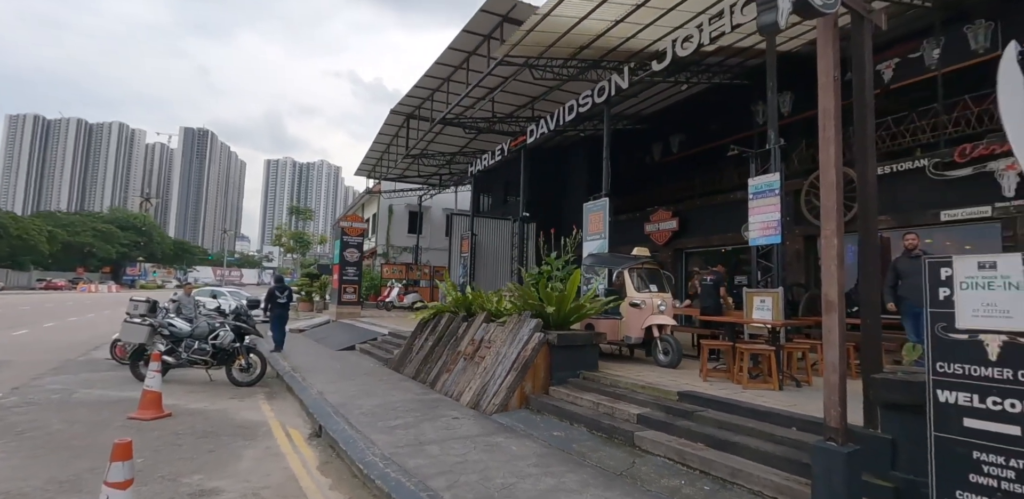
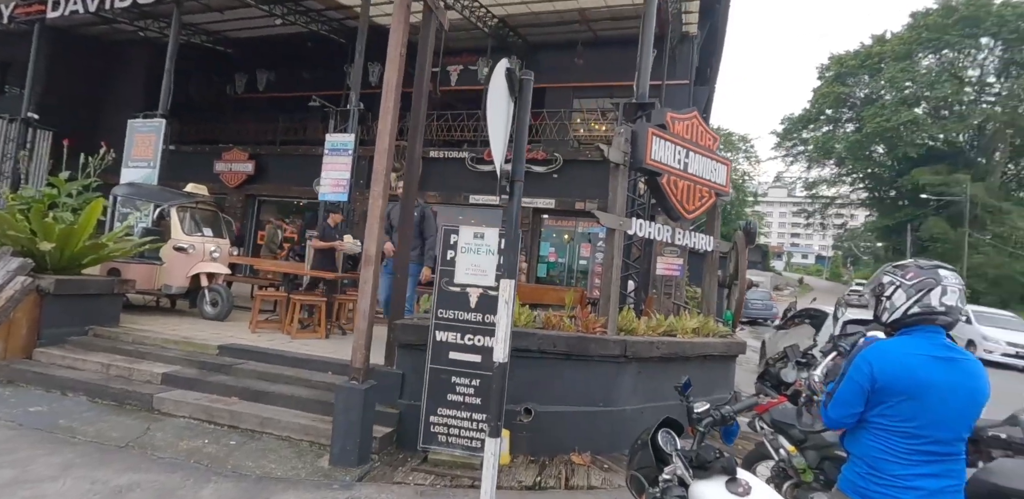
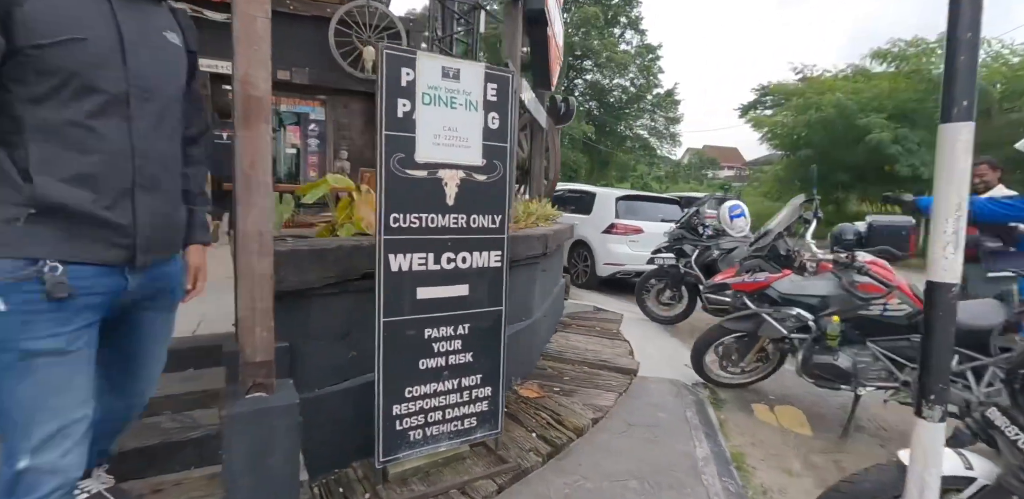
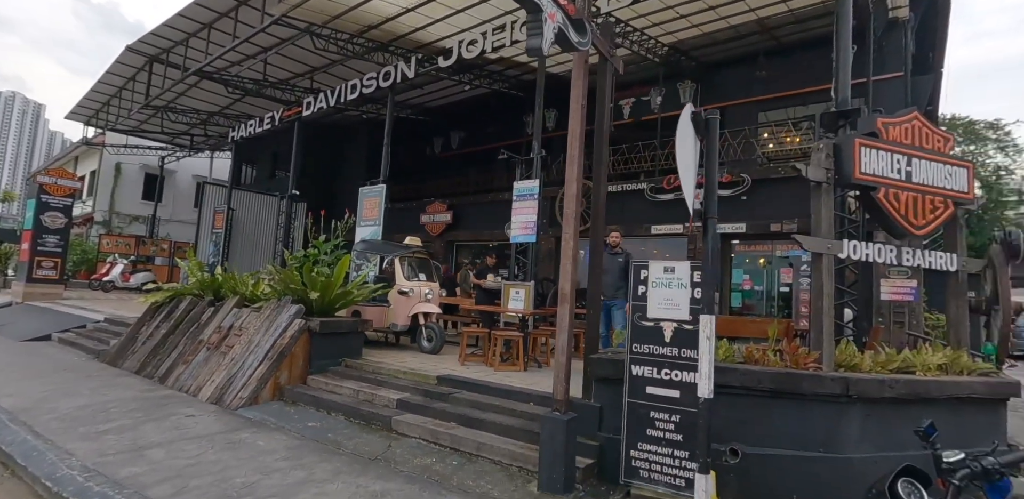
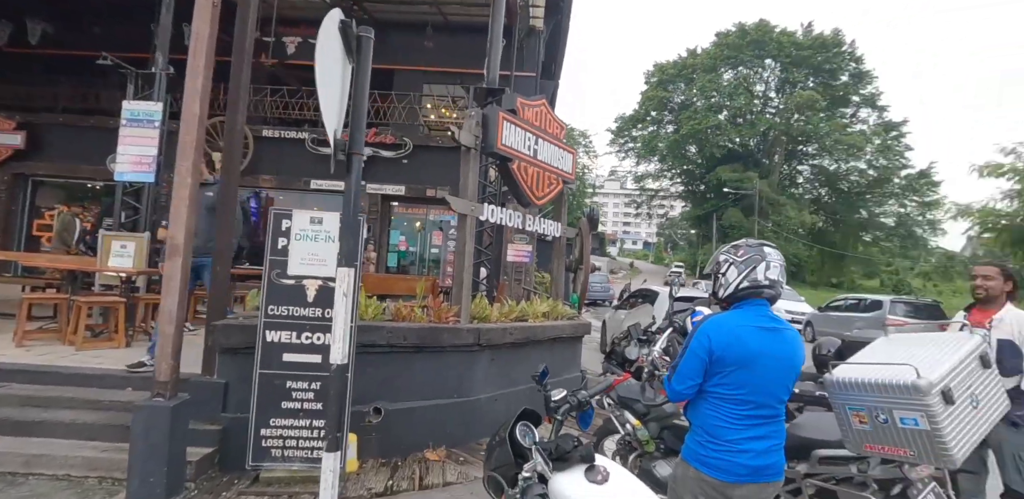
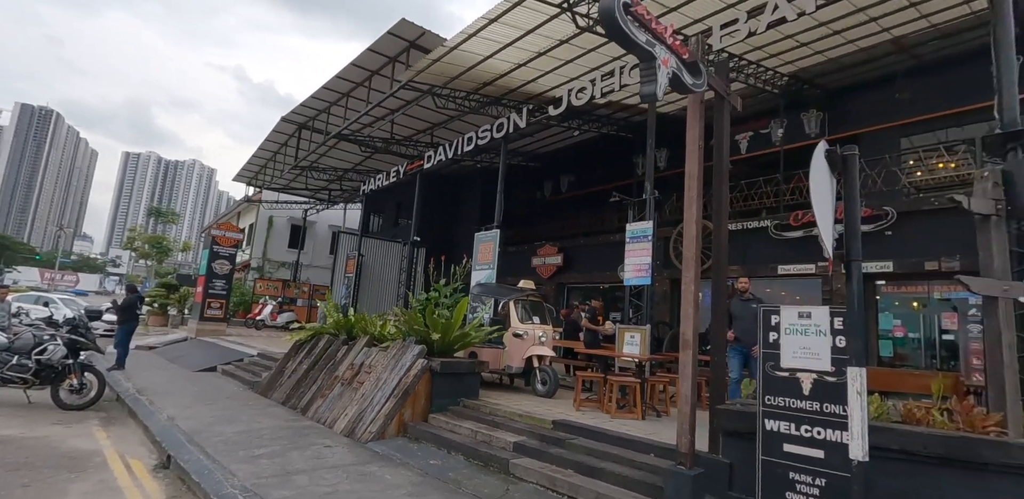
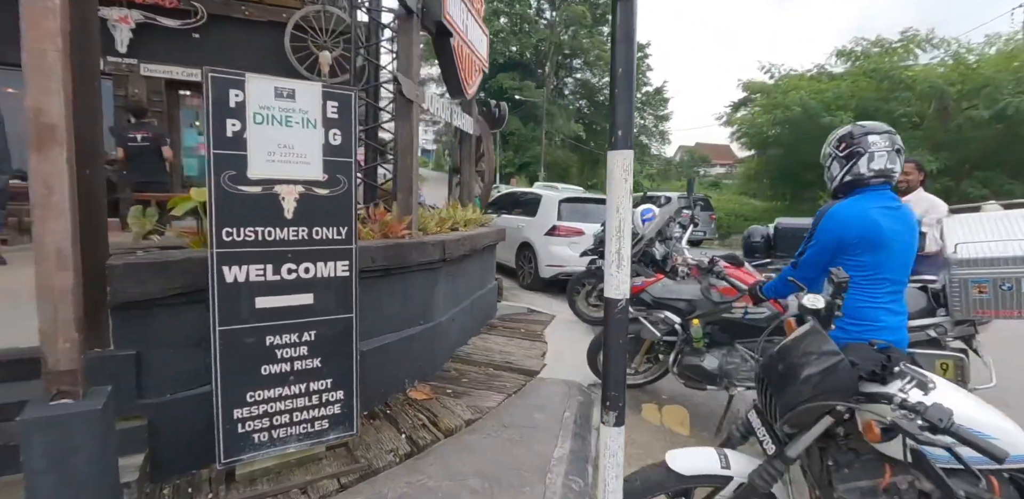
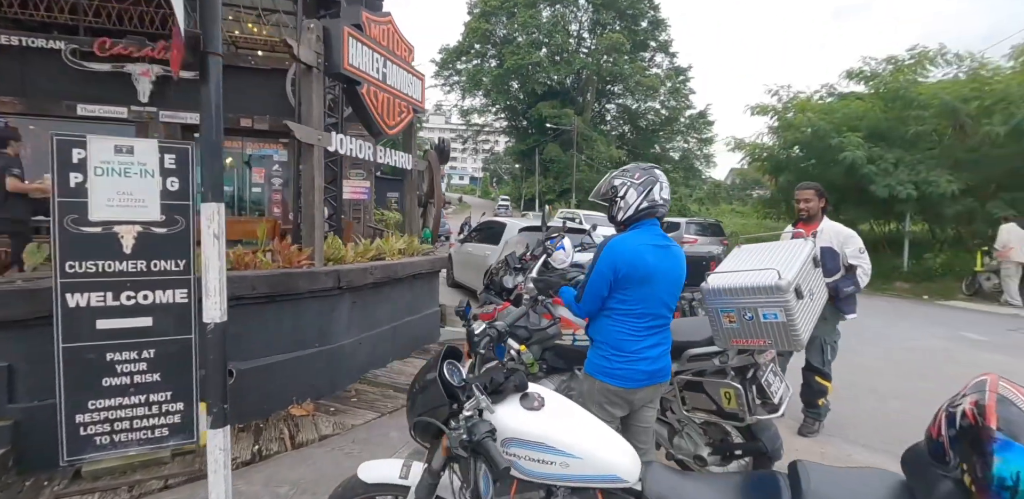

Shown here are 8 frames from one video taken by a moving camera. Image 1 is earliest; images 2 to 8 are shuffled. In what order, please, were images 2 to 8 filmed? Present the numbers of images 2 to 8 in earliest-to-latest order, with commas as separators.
6, 4, 2, 5, 8, 7, 3
